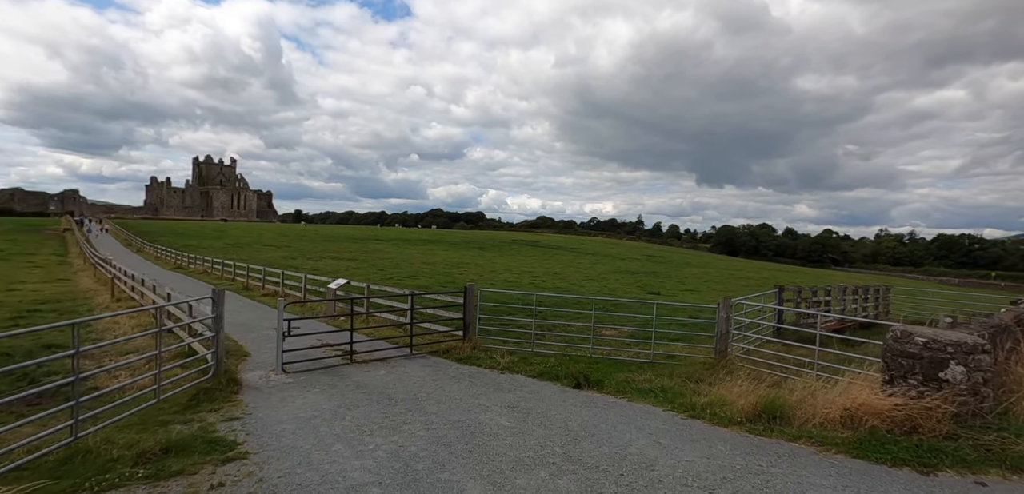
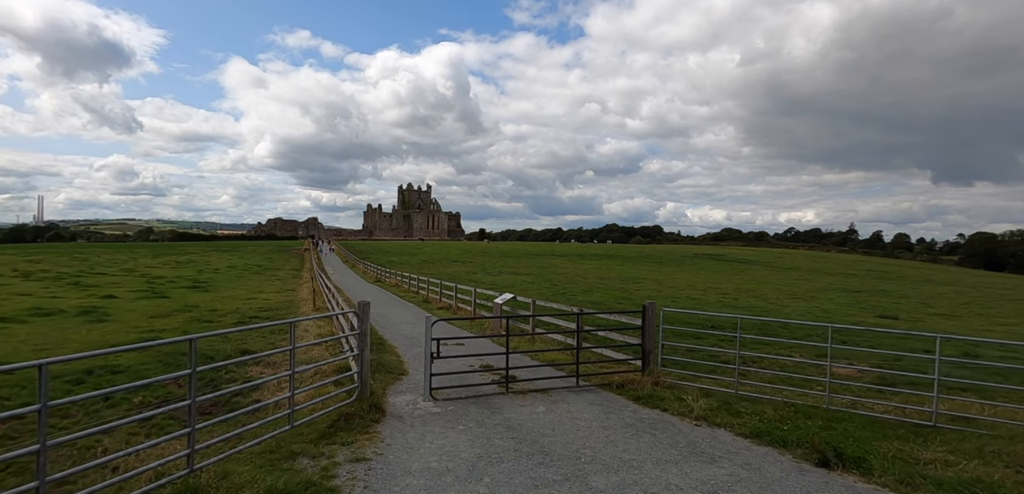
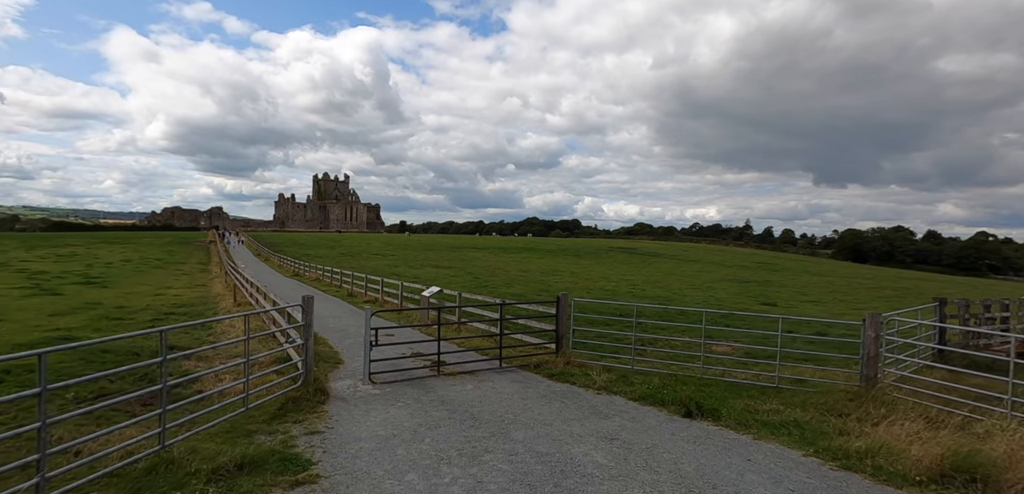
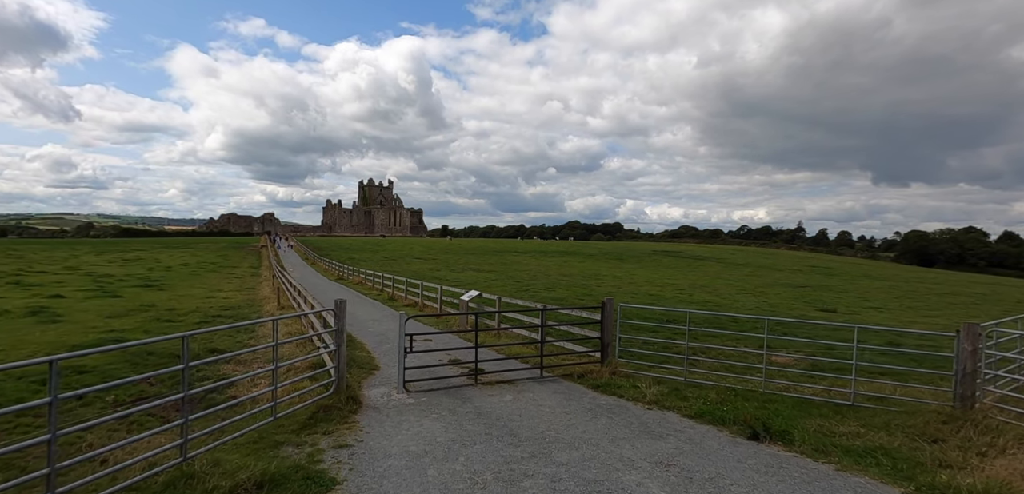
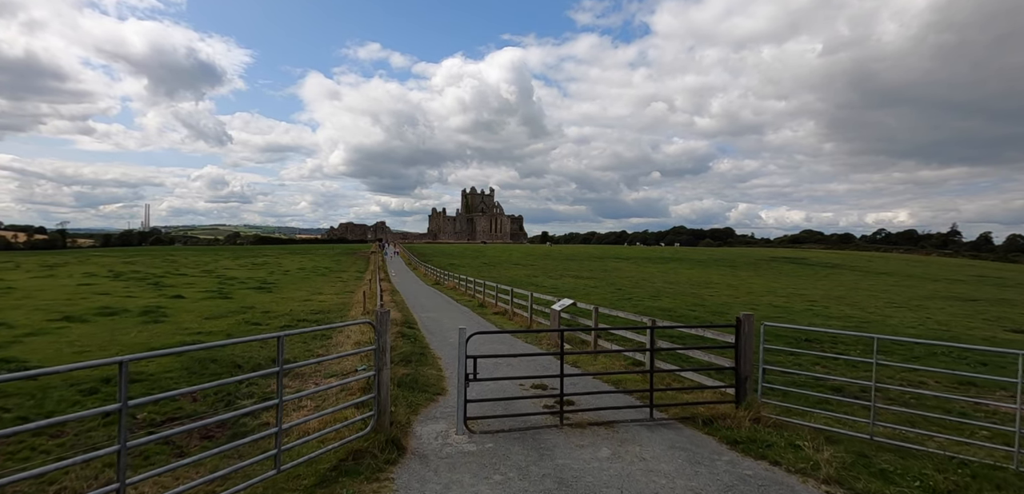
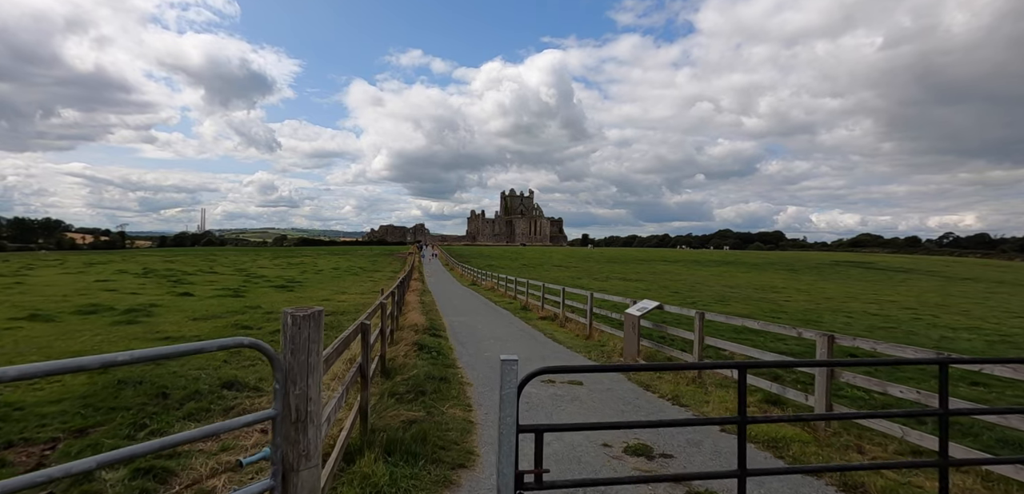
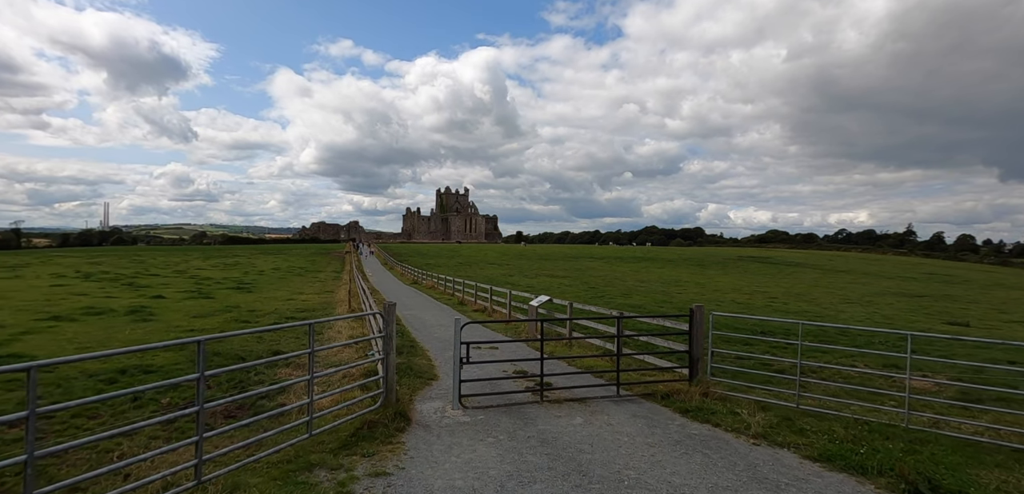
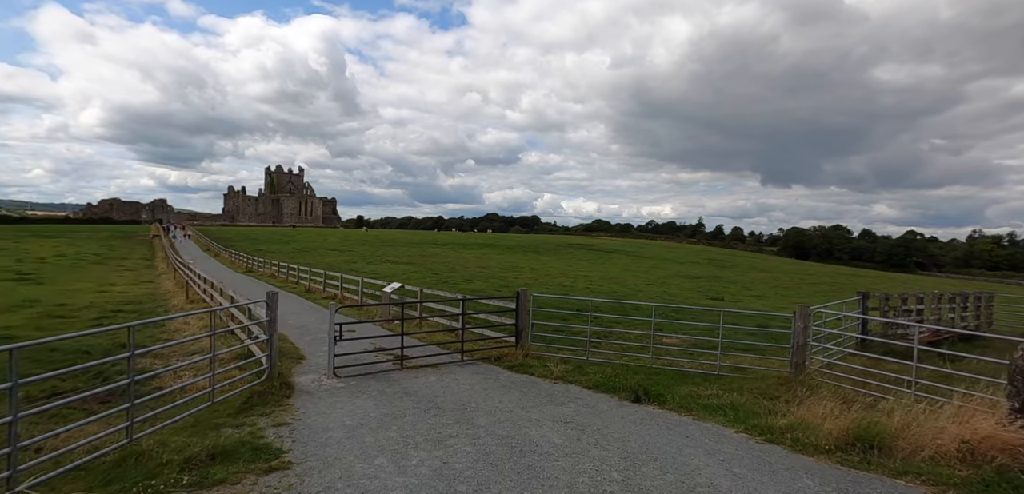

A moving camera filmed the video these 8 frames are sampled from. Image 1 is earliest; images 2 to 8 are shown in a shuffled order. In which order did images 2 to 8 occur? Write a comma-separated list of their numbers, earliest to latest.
8, 3, 4, 2, 7, 5, 6
